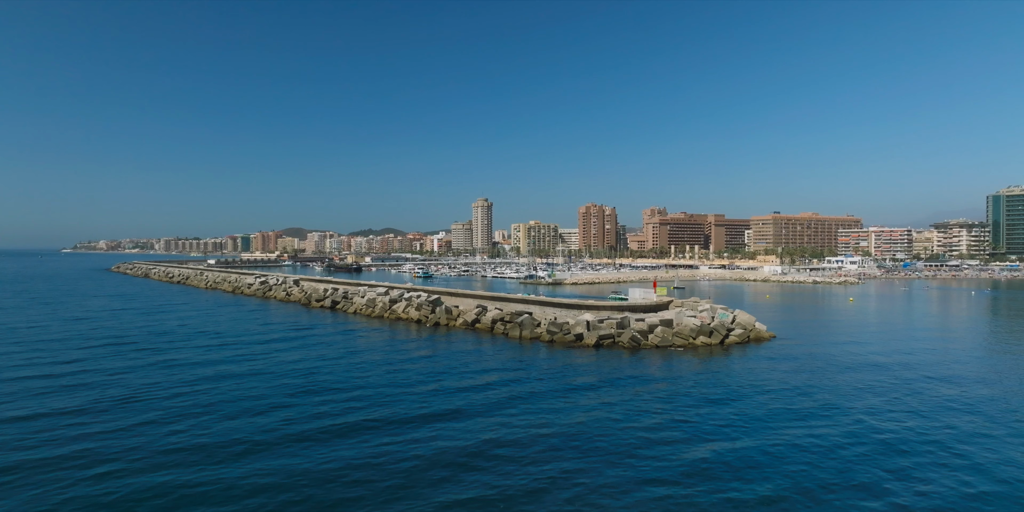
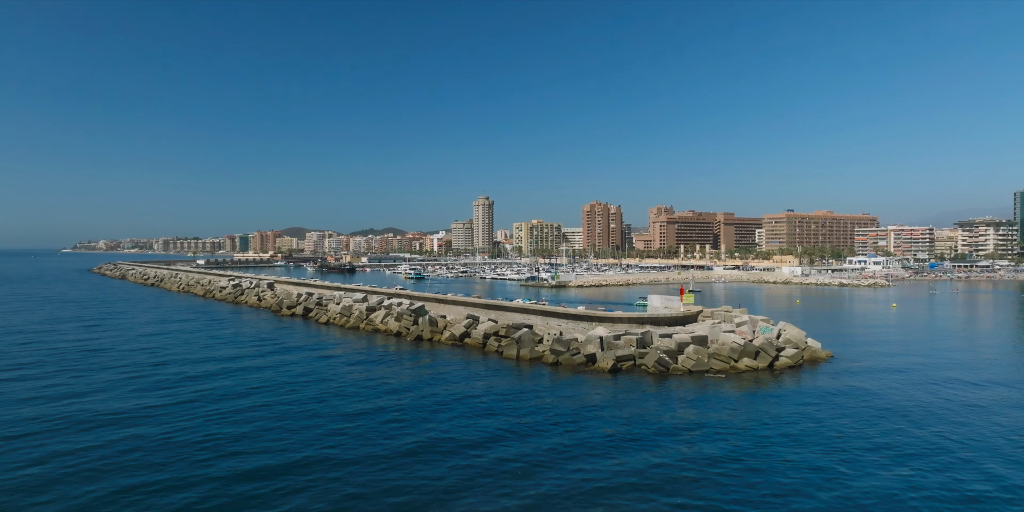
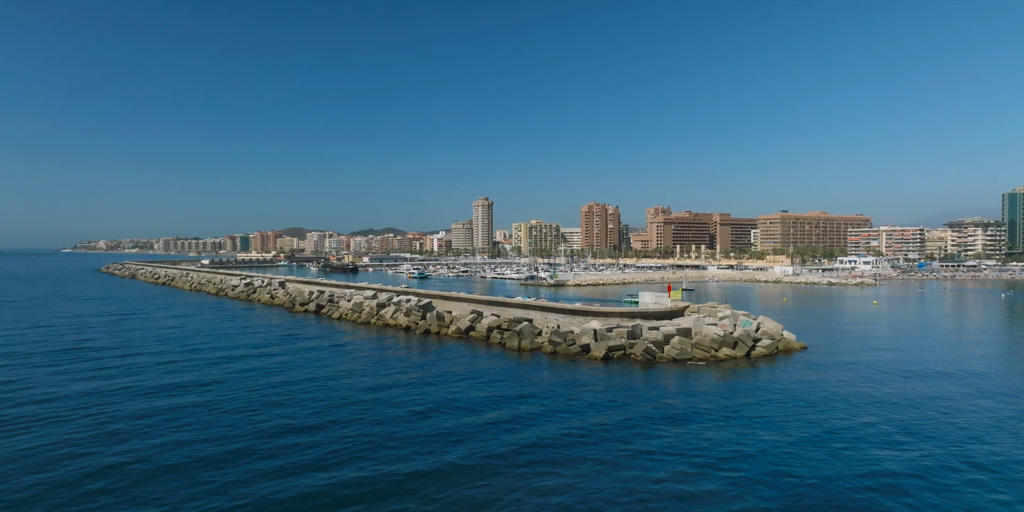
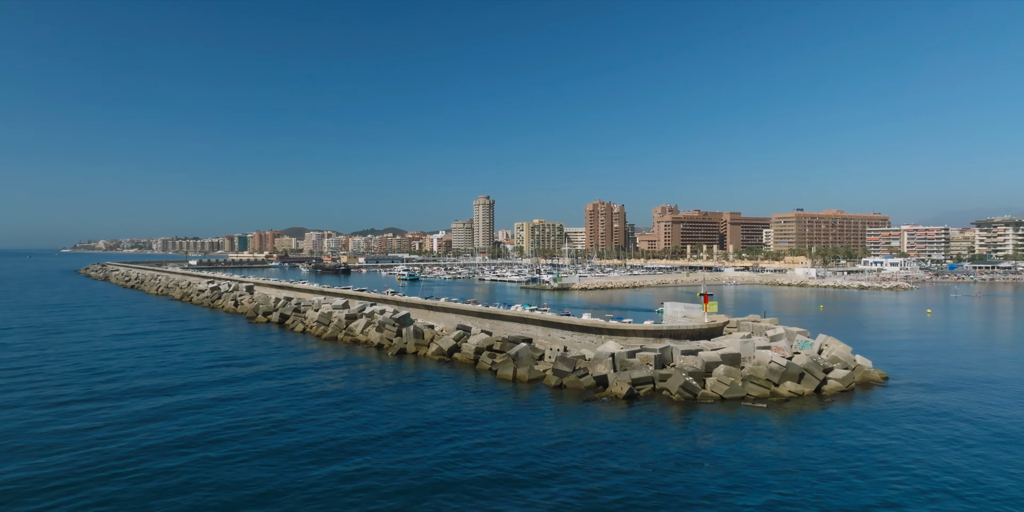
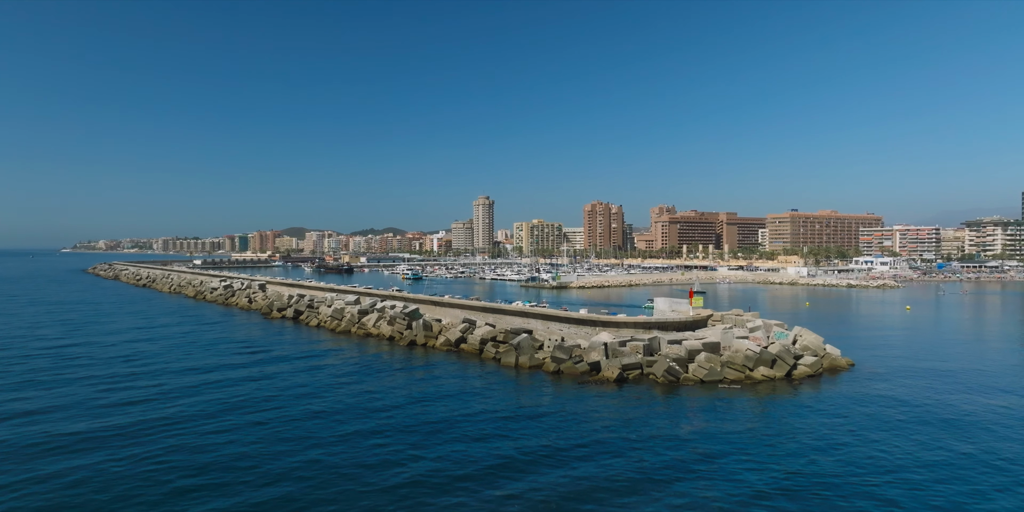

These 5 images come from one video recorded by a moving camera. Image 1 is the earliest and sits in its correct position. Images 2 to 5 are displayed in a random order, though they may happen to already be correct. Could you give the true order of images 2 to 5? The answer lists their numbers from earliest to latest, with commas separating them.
3, 2, 5, 4
